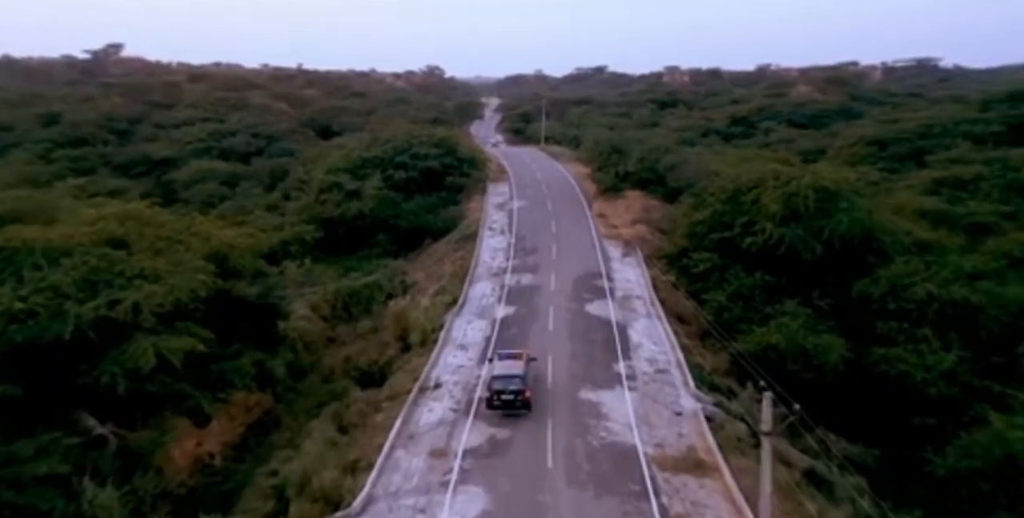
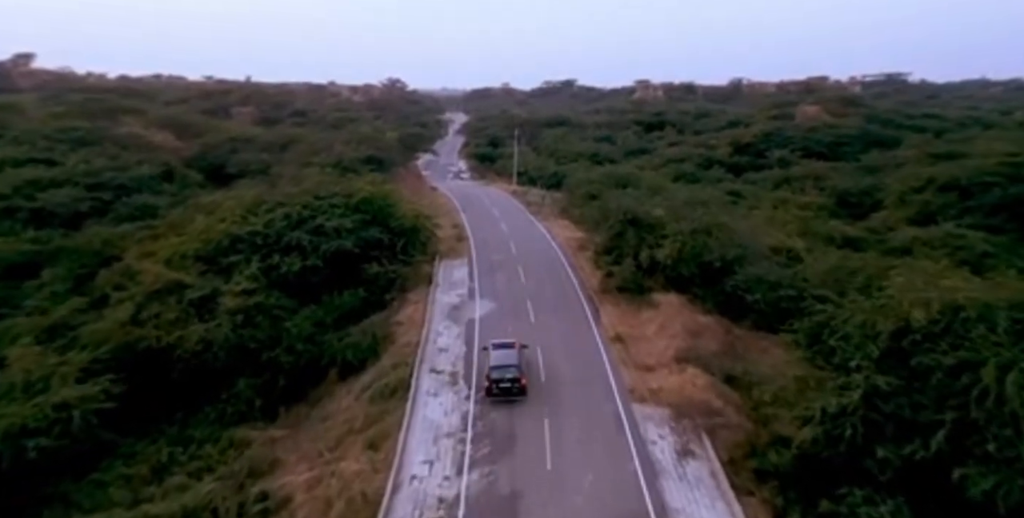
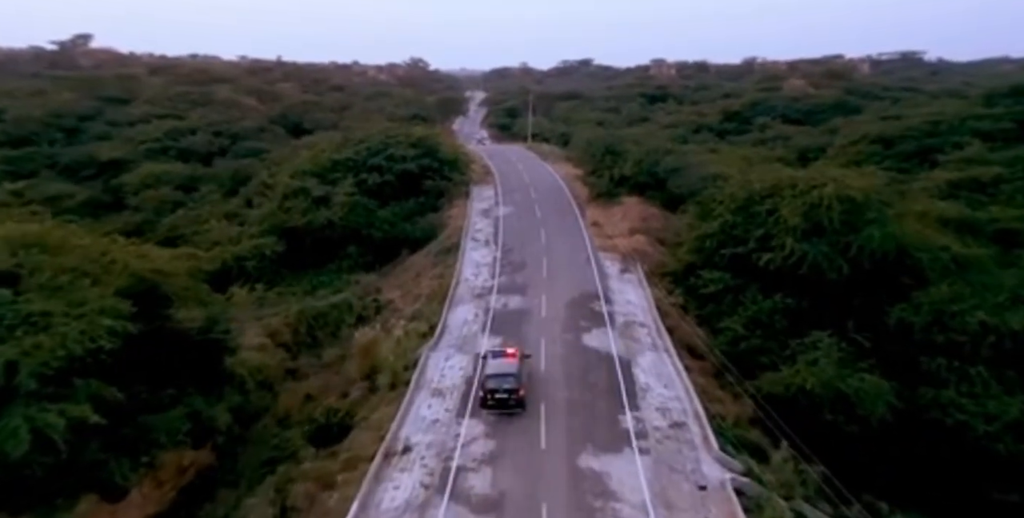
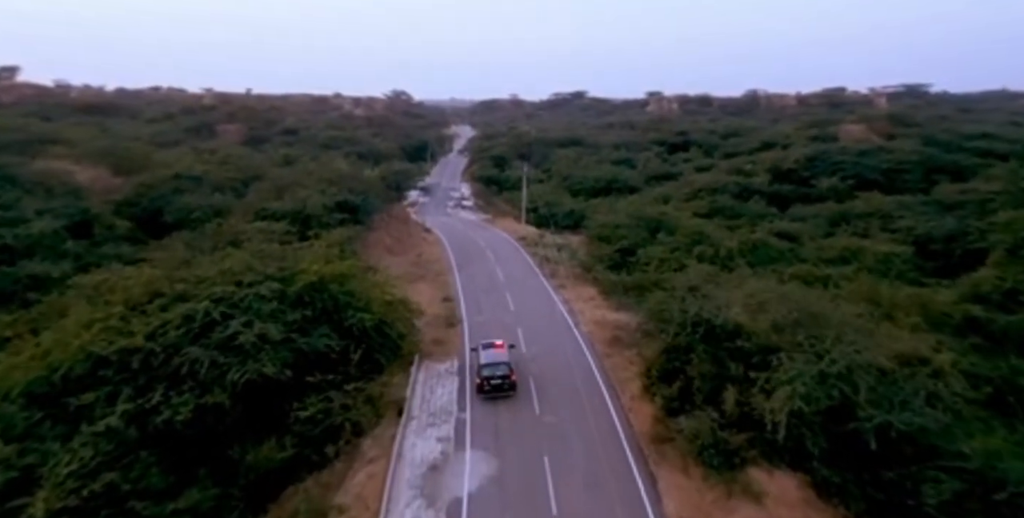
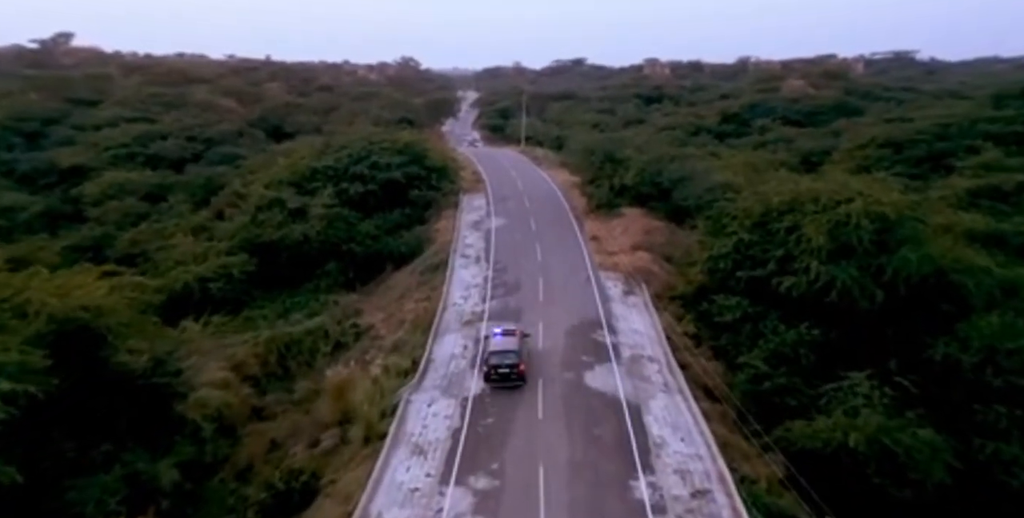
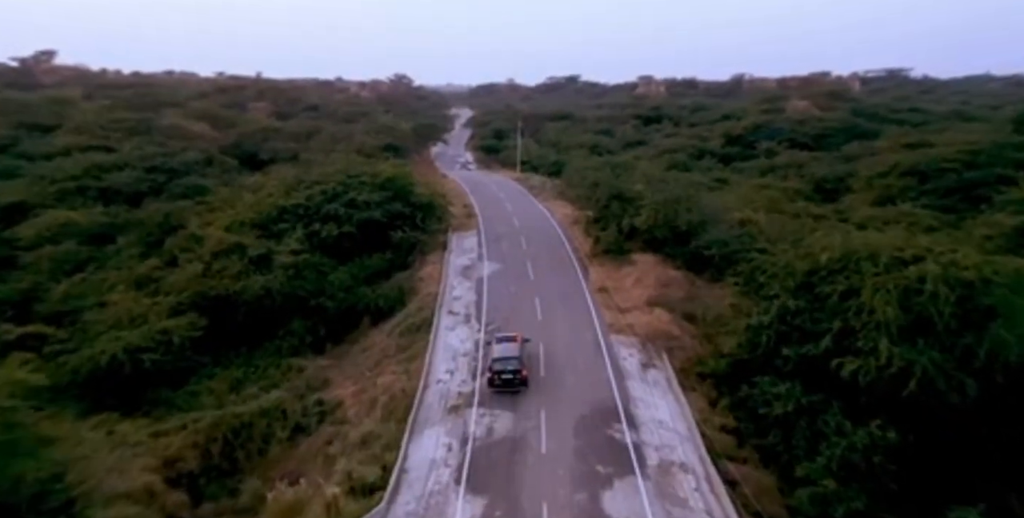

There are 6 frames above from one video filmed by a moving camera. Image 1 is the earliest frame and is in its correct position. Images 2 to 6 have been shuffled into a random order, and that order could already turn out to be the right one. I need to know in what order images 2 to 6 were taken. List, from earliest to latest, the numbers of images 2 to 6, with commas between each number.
3, 5, 6, 2, 4
